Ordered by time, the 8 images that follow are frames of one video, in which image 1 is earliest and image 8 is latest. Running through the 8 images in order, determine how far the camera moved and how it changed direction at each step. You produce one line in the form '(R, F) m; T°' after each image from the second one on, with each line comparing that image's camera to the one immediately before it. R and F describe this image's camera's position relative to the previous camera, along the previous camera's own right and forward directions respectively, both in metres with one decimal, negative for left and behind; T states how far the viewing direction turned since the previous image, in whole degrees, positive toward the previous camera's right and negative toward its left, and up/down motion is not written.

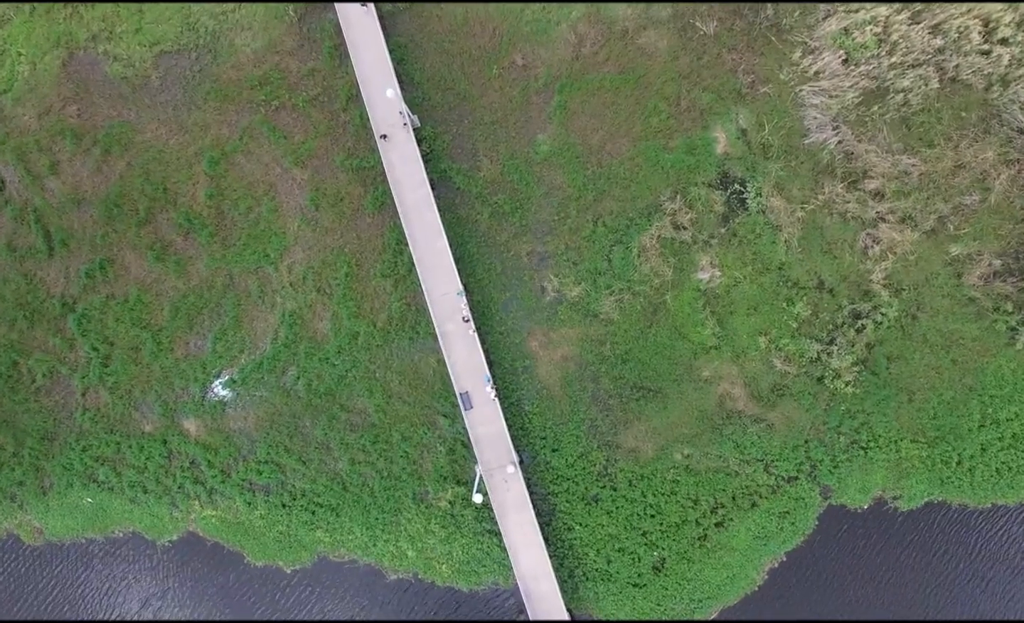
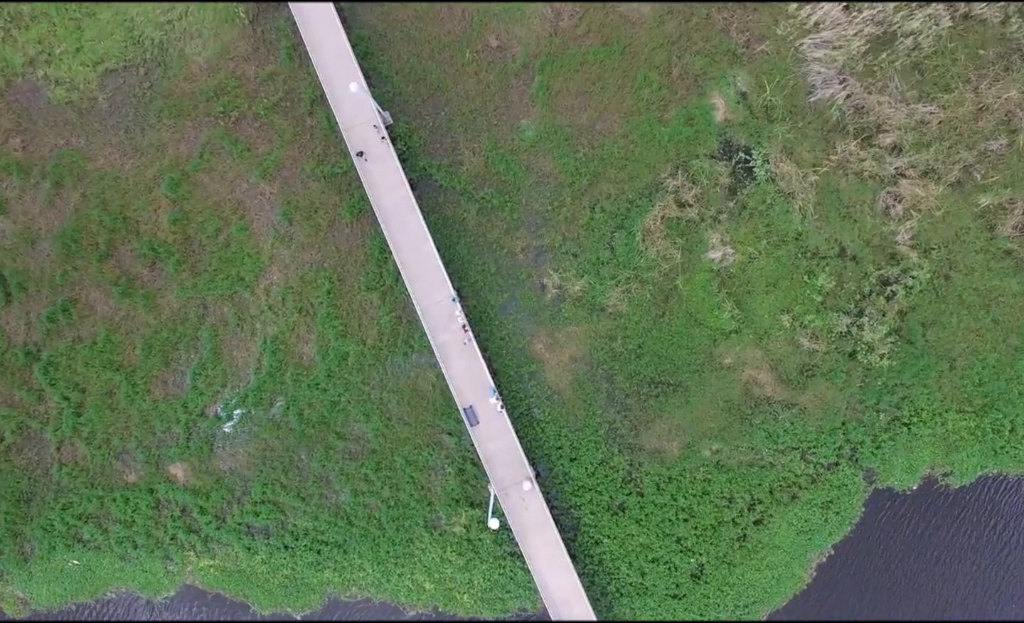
(+0.1, +1.2) m; 0°
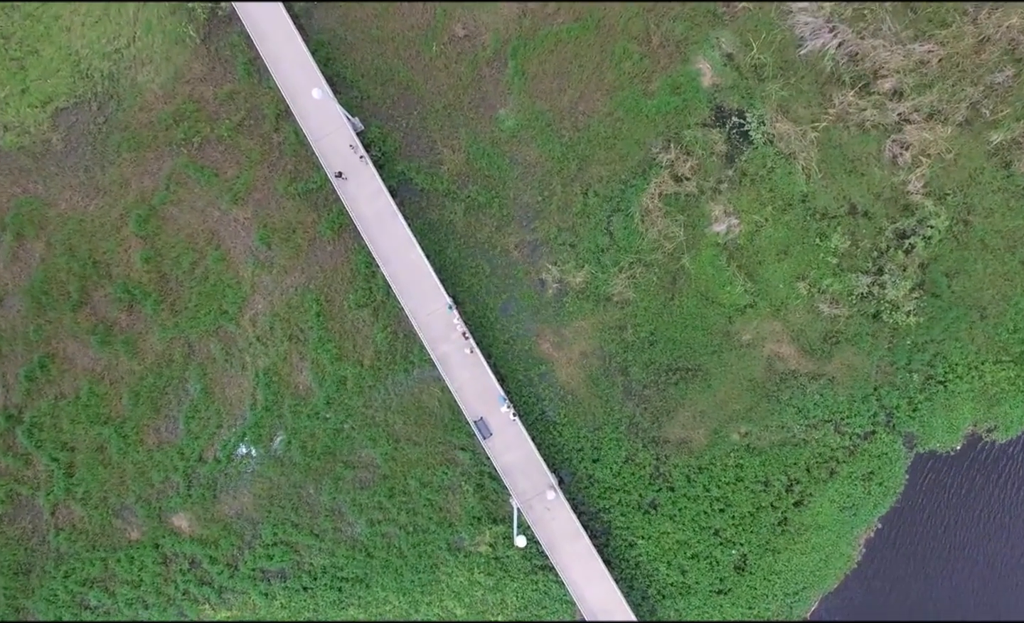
(0.0, +0.8) m; 0°
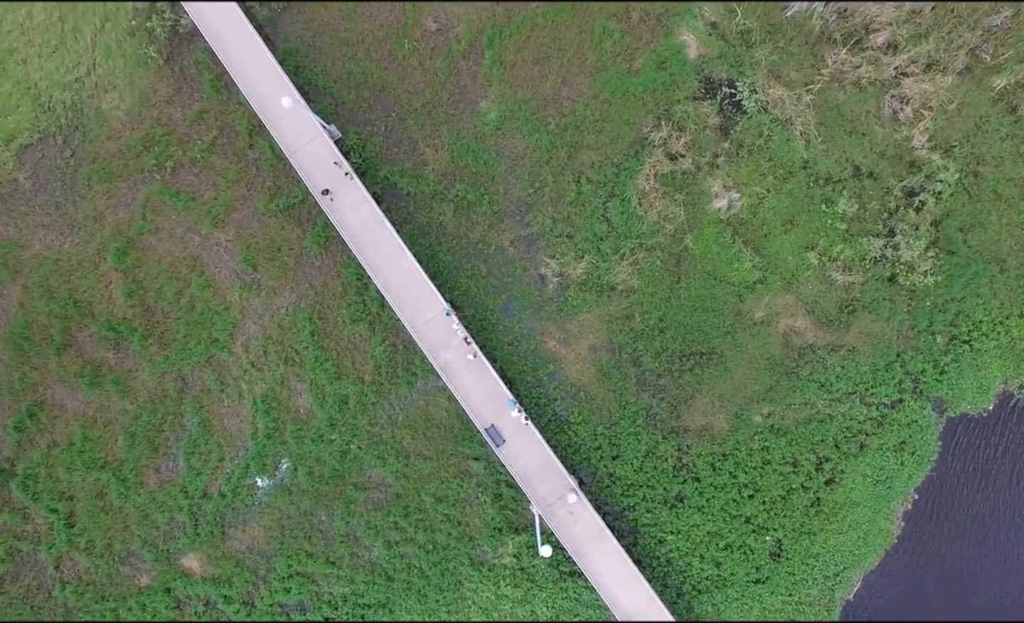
(0.0, +0.5) m; 0°
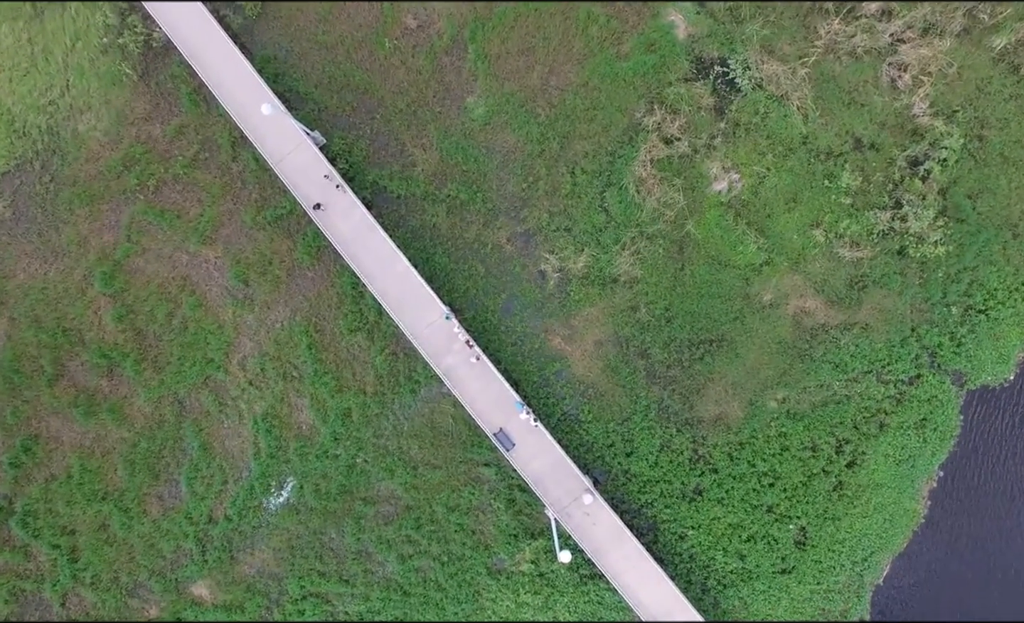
(0.0, +0.4) m; 0°
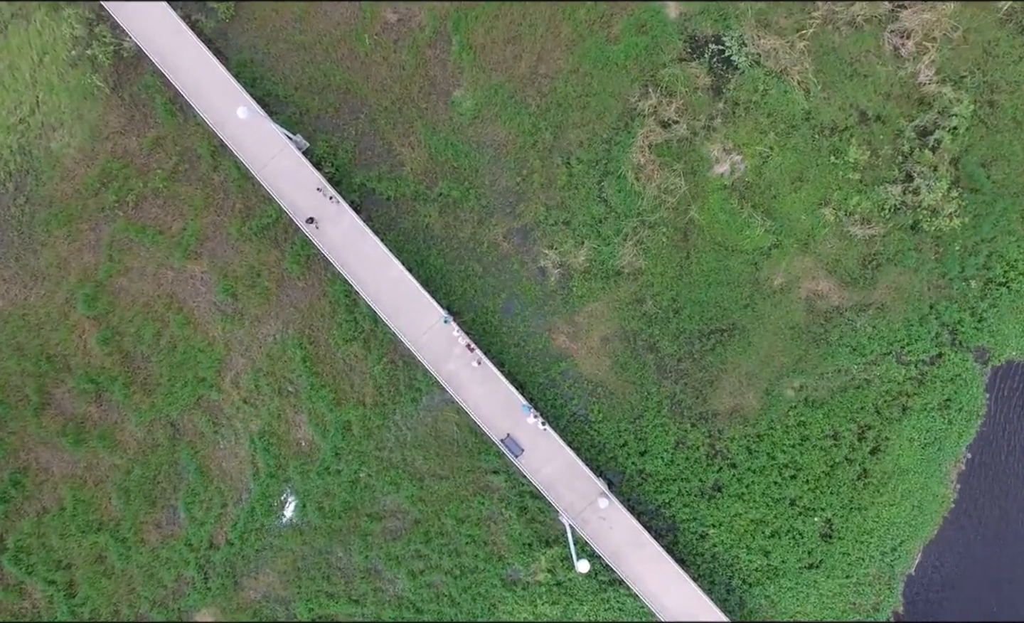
(0.0, +0.5) m; 0°
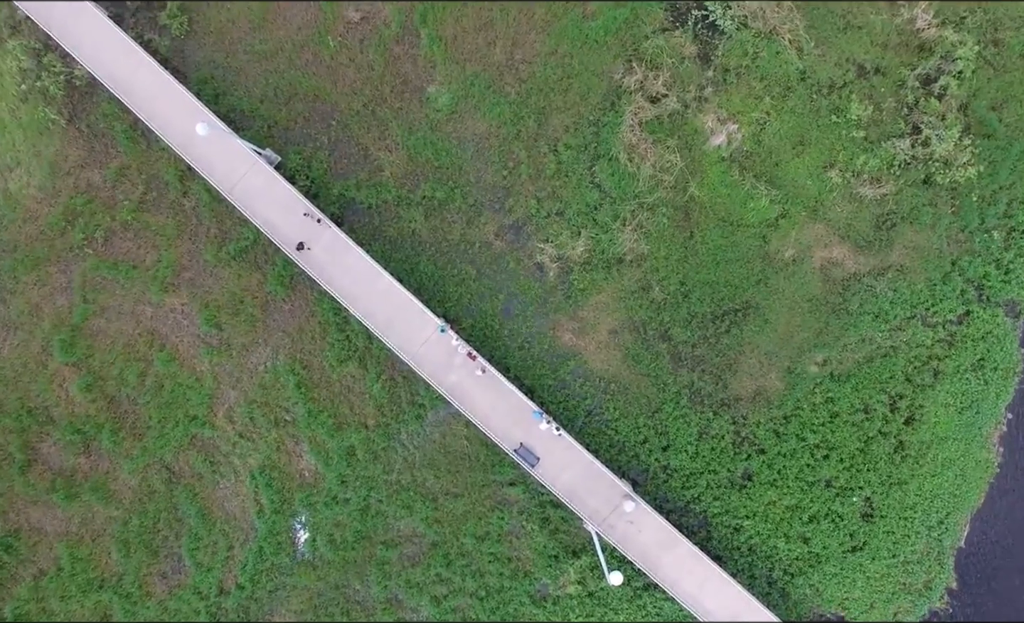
(0.0, +0.7) m; 0°
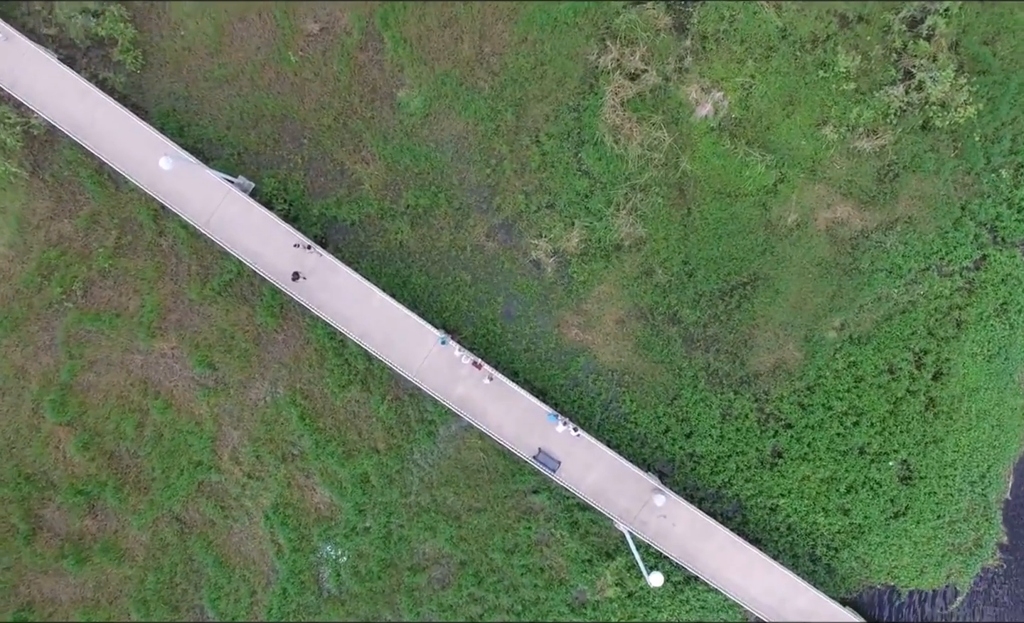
(0.0, +0.4) m; 0°
